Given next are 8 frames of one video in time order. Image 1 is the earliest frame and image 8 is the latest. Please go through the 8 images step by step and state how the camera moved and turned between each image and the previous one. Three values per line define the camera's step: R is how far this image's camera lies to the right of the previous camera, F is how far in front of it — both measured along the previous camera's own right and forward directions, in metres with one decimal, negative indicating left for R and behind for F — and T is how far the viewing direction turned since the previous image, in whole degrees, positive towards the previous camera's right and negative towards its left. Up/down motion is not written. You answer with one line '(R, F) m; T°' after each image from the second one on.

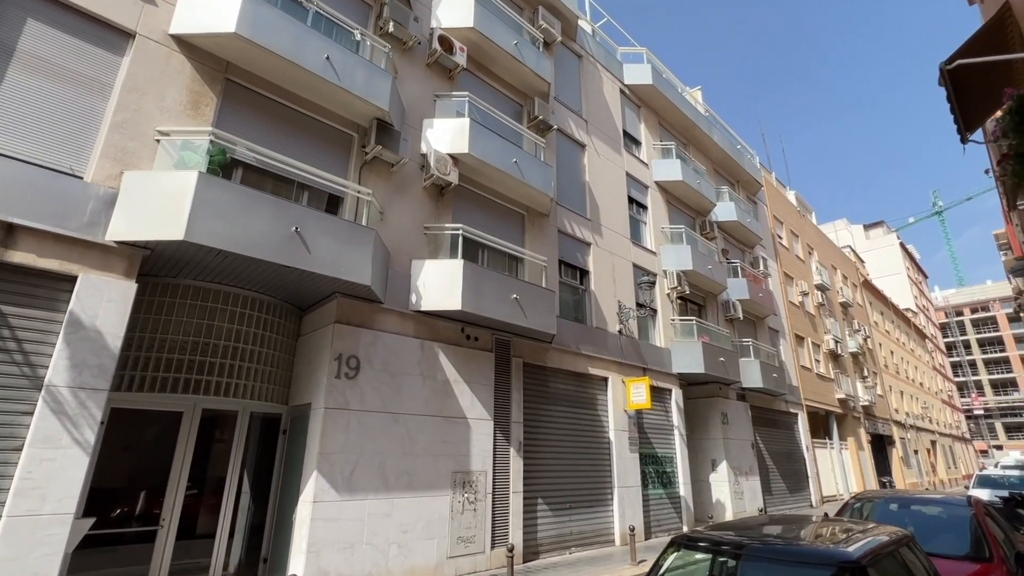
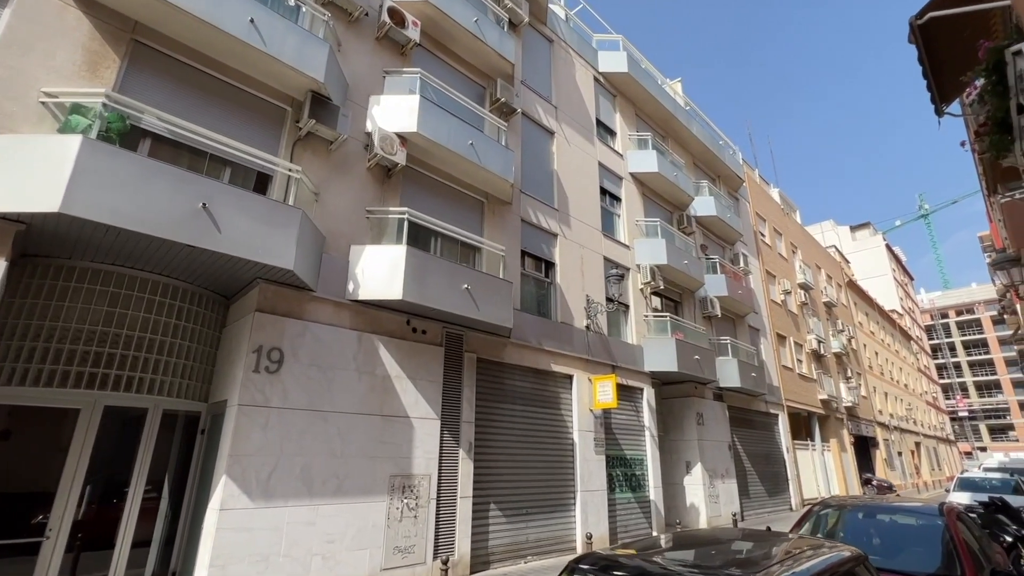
(+0.7, +0.6) m; +1°
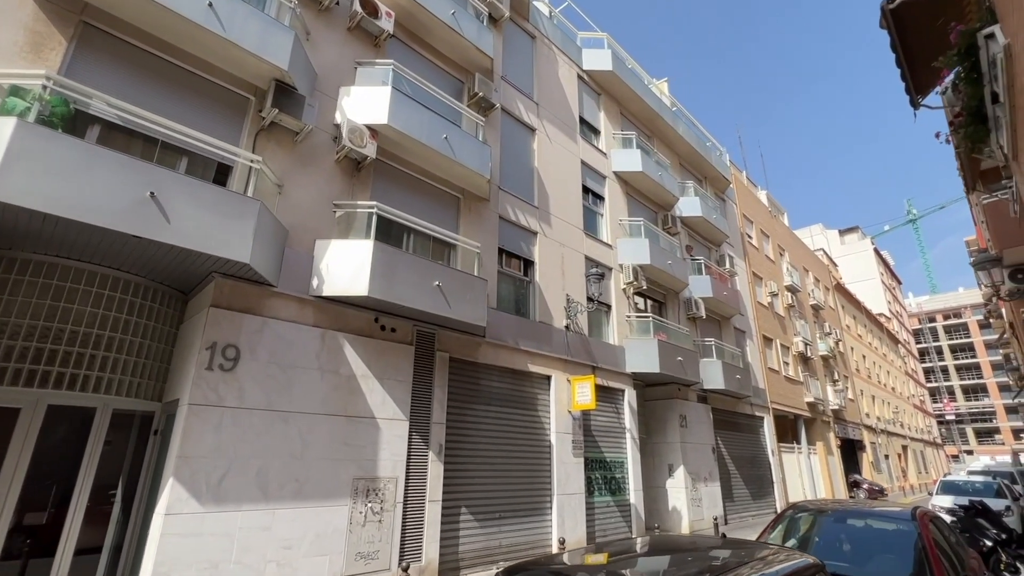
(+0.3, +0.2) m; +1°
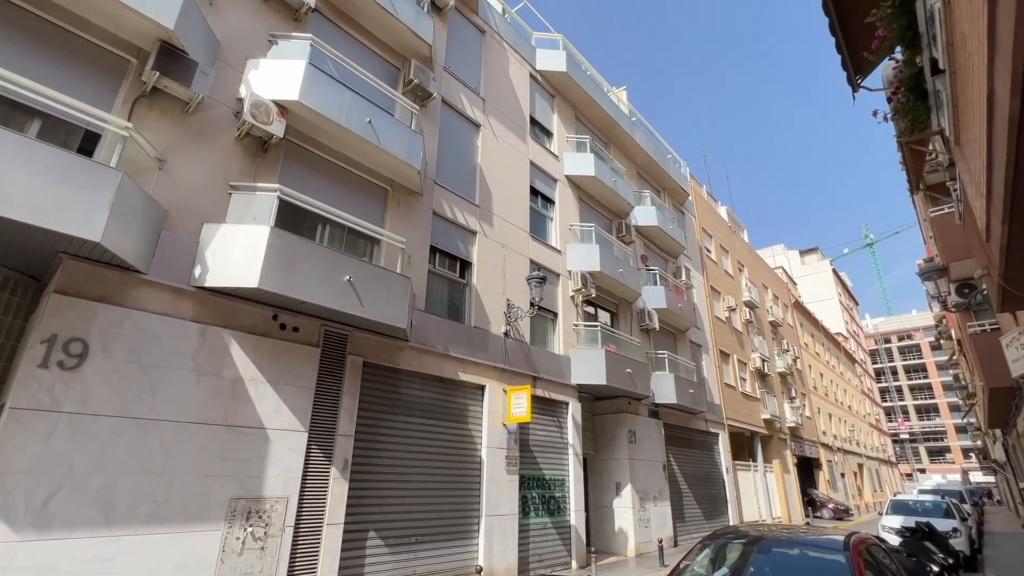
(+0.8, +0.8) m; +3°
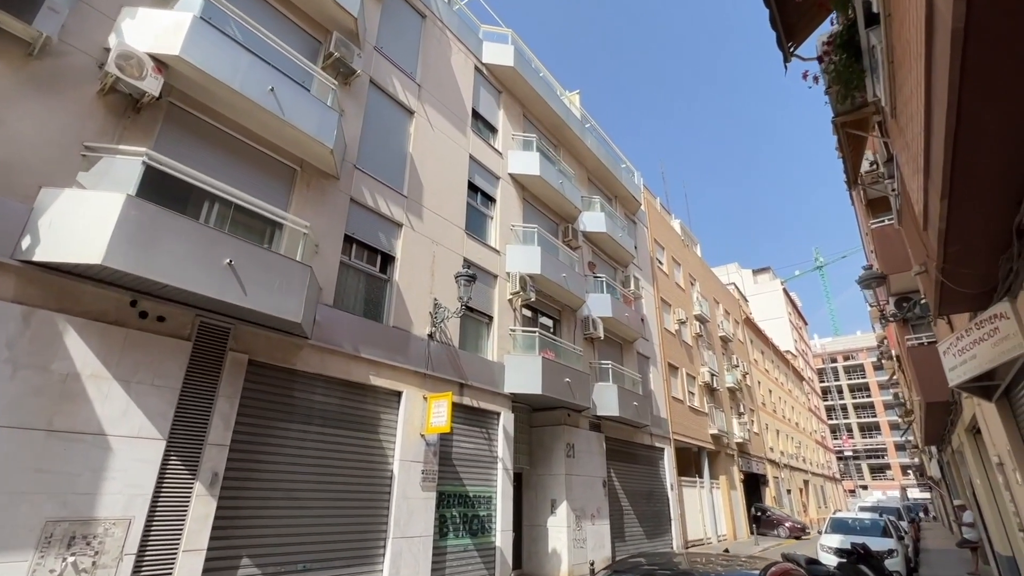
(+0.8, +0.8) m; +4°
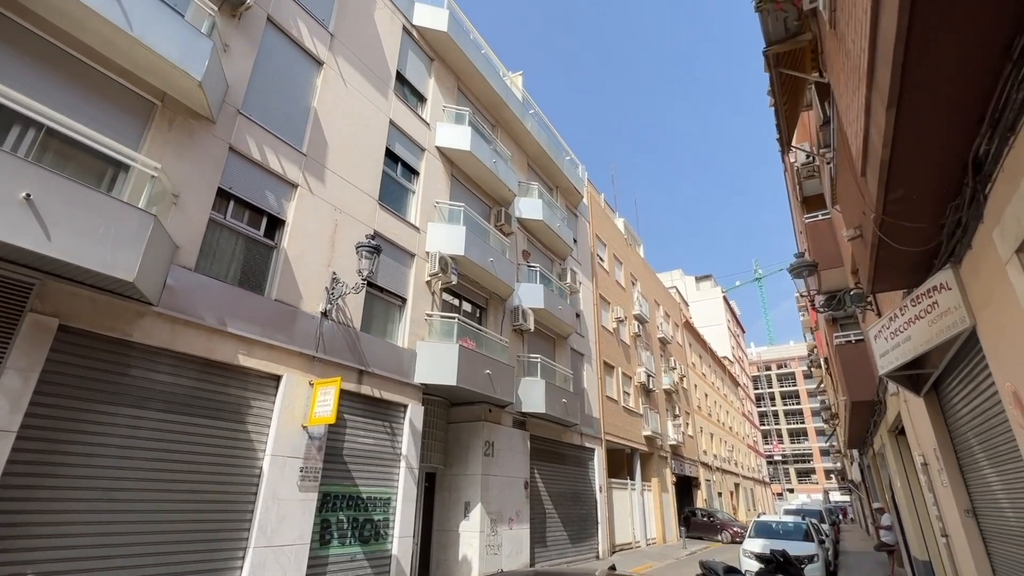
(+0.8, +1.0) m; +5°
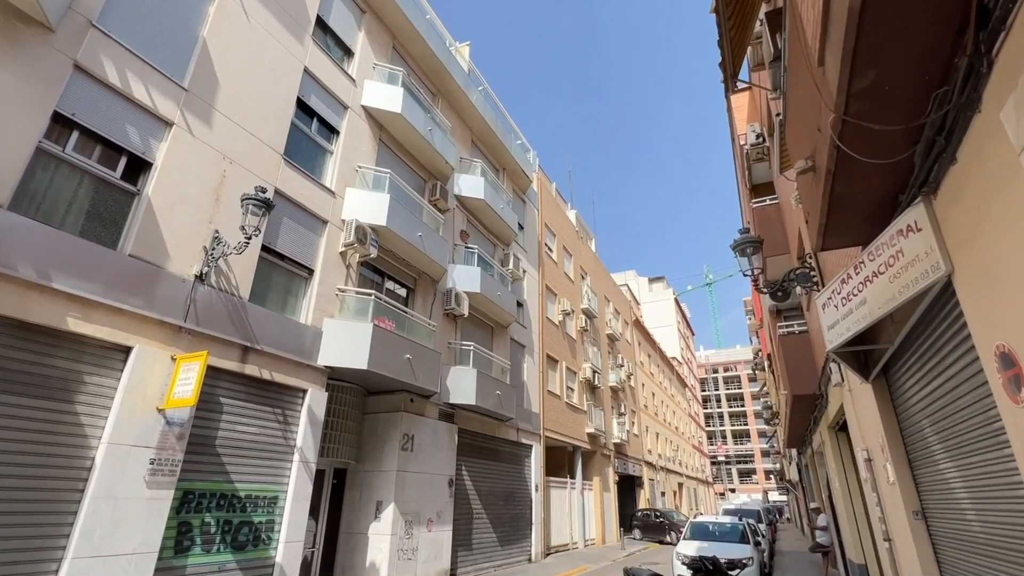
(+0.7, +1.1) m; +5°
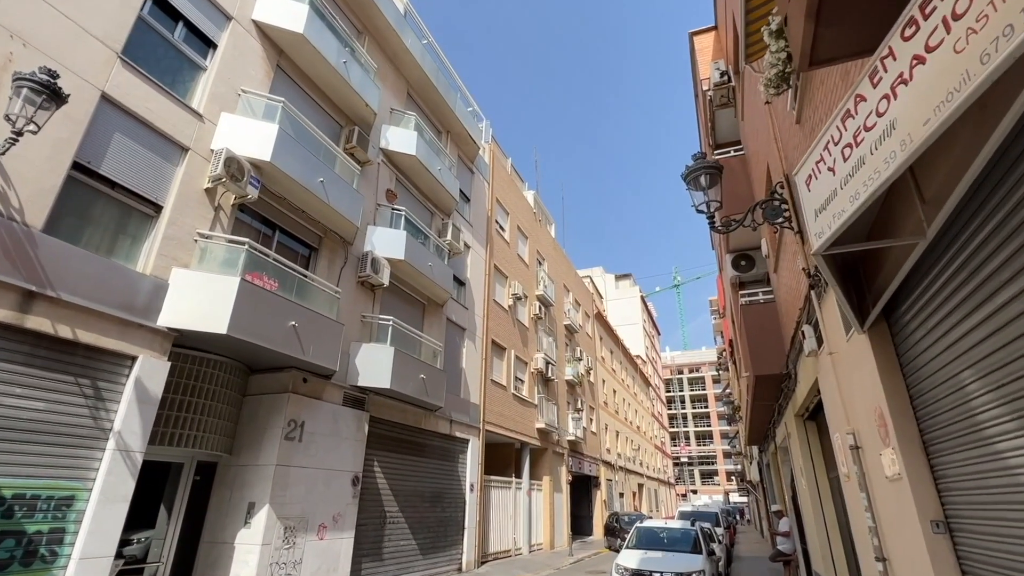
(+1.0, +1.8) m; +3°
